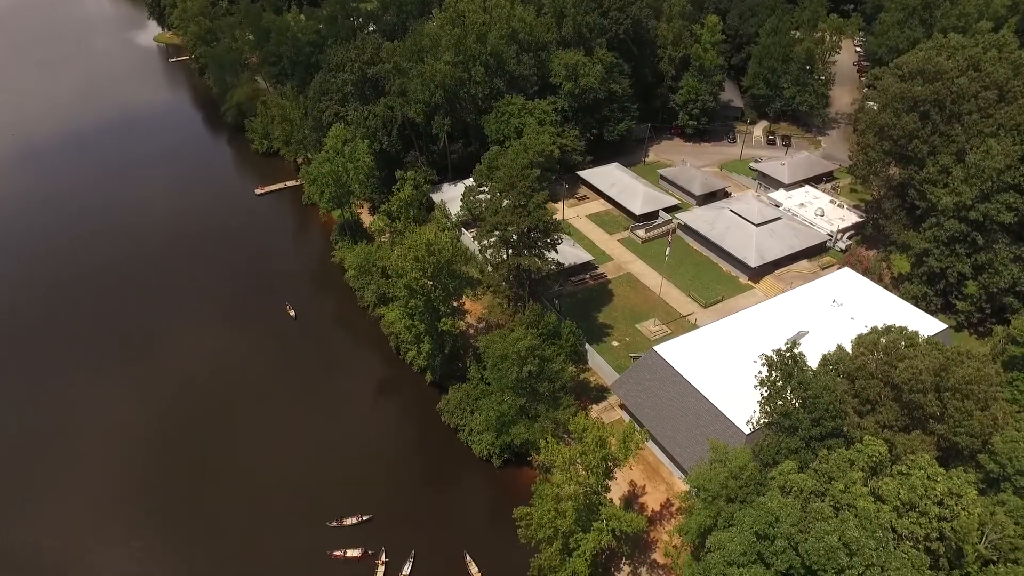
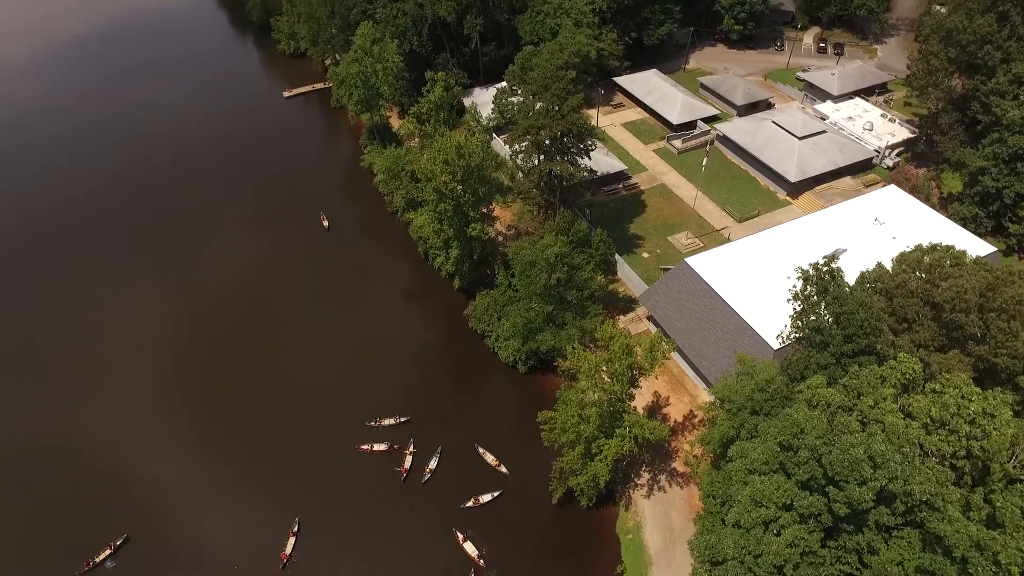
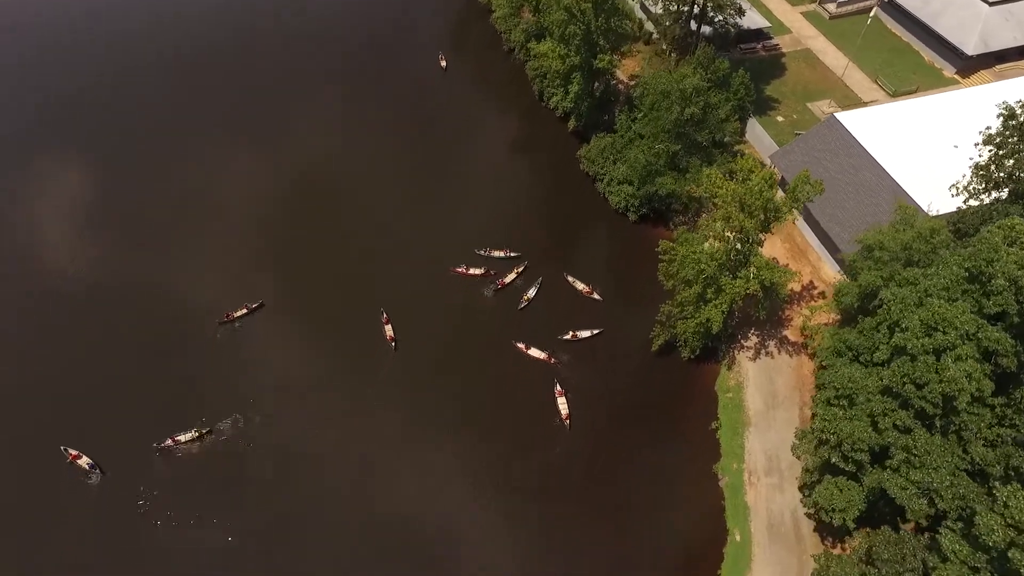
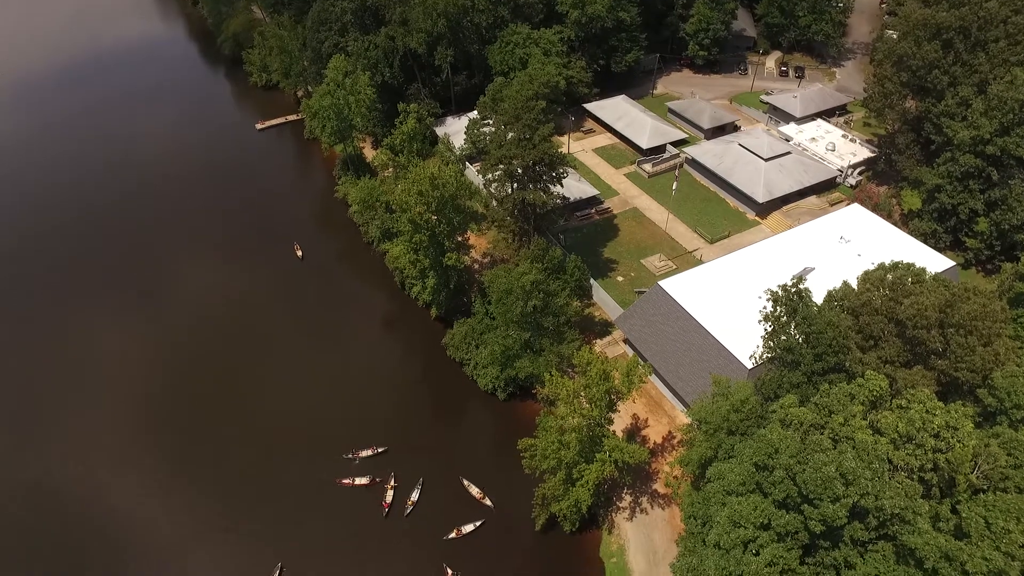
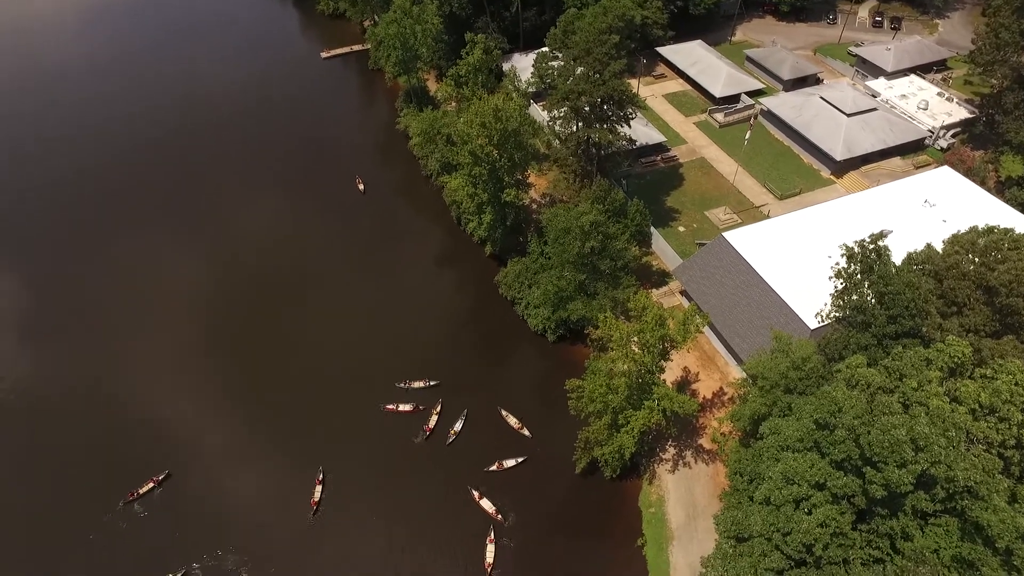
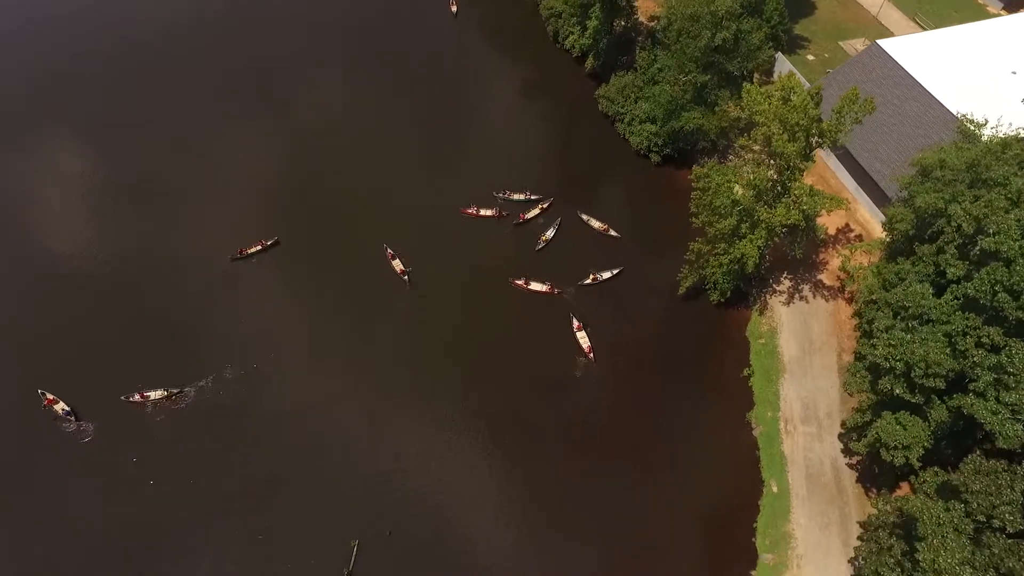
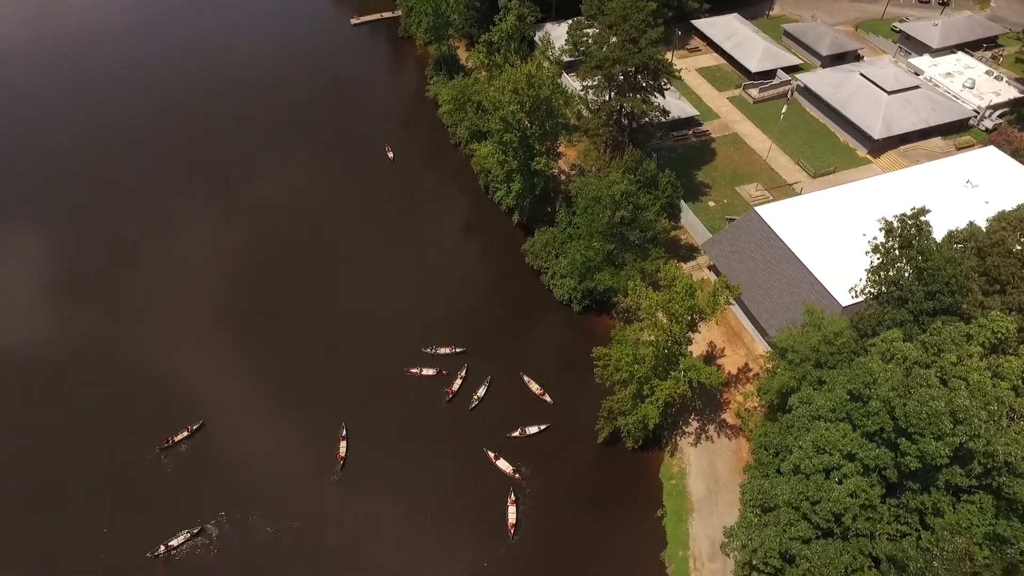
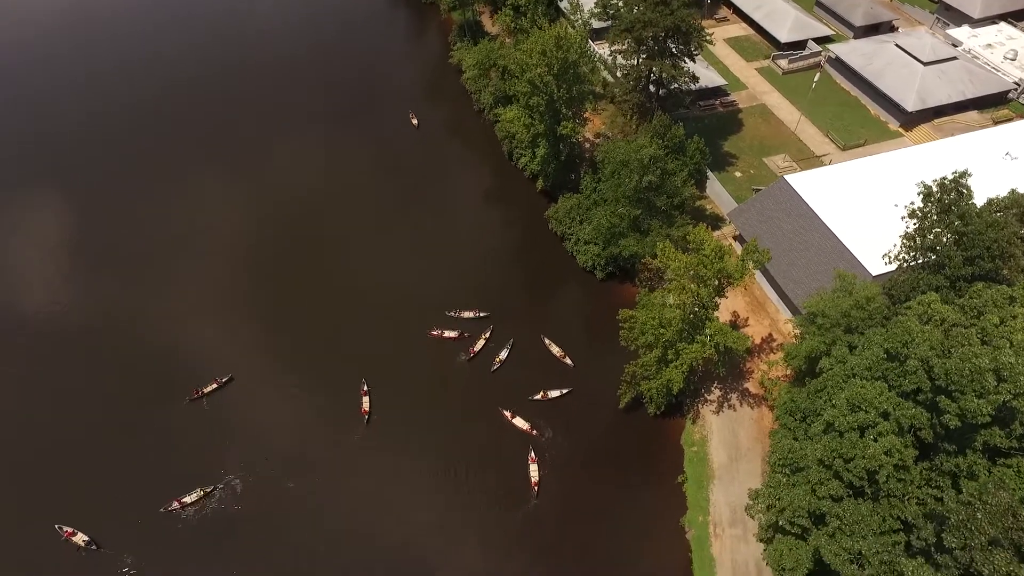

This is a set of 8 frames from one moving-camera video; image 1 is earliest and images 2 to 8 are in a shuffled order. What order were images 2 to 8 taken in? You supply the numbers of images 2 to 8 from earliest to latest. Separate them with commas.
4, 2, 5, 7, 8, 3, 6
